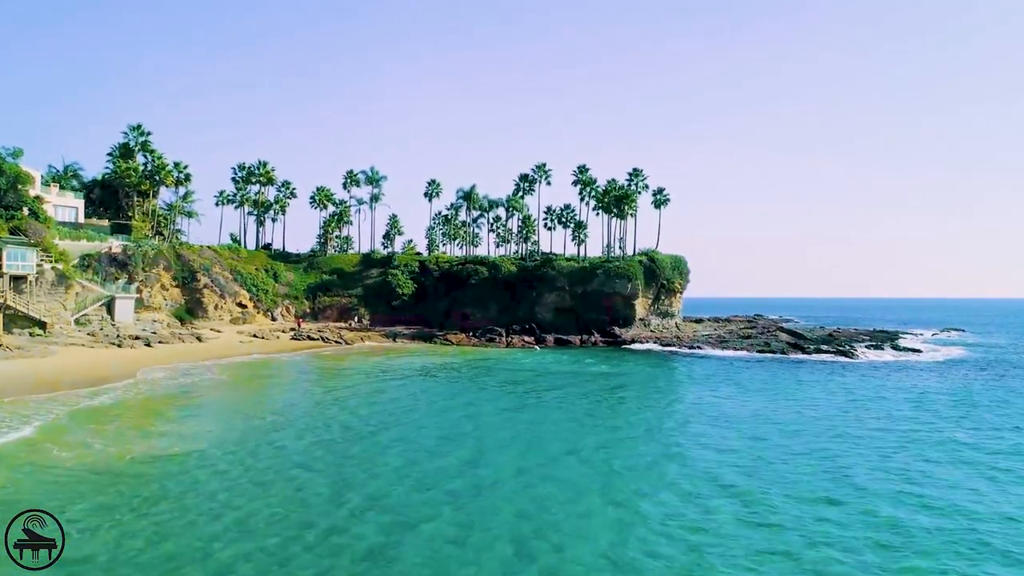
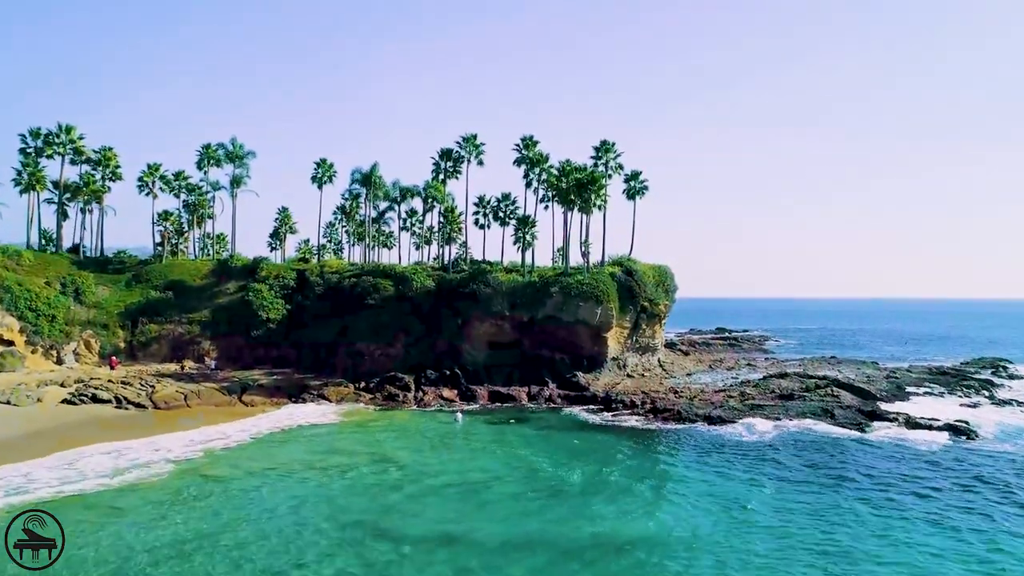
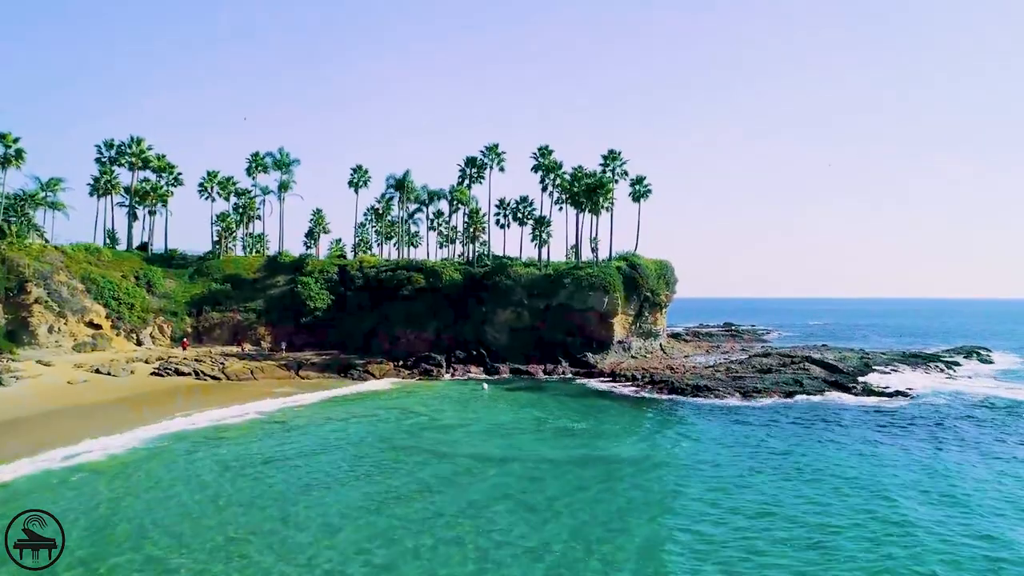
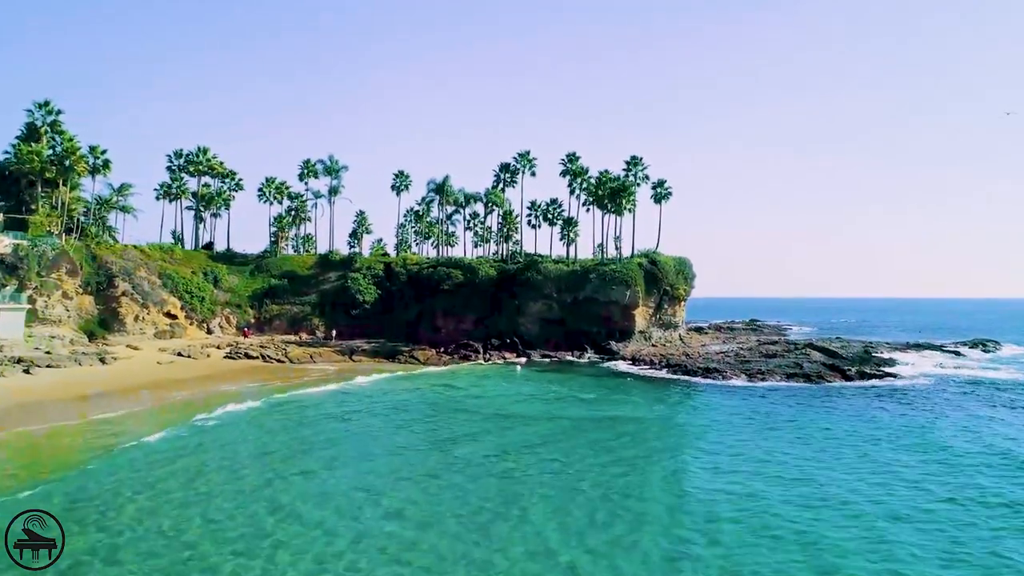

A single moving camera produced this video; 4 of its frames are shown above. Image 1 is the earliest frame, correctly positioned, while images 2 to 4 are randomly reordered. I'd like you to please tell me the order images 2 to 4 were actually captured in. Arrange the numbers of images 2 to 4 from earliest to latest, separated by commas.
4, 3, 2
